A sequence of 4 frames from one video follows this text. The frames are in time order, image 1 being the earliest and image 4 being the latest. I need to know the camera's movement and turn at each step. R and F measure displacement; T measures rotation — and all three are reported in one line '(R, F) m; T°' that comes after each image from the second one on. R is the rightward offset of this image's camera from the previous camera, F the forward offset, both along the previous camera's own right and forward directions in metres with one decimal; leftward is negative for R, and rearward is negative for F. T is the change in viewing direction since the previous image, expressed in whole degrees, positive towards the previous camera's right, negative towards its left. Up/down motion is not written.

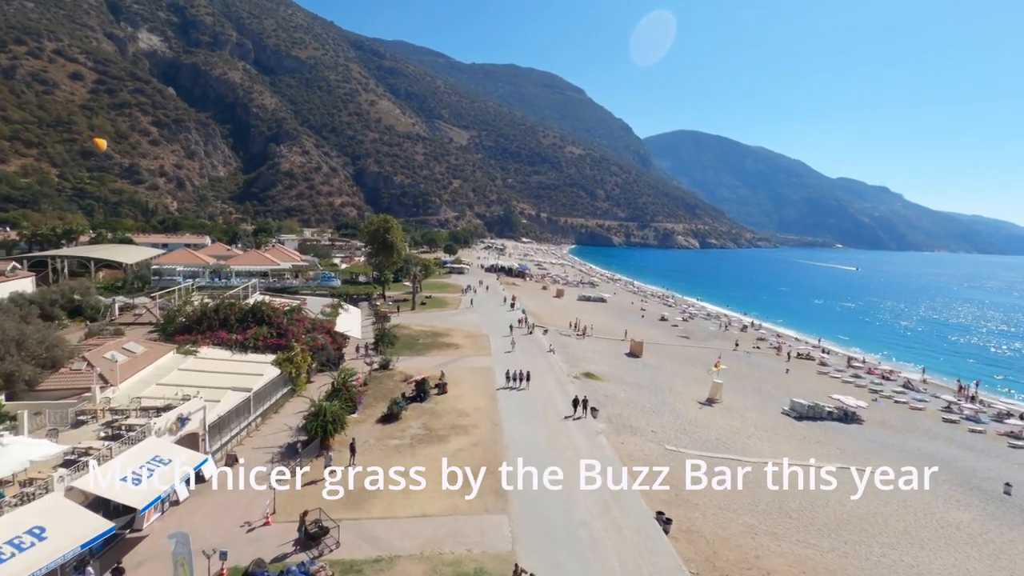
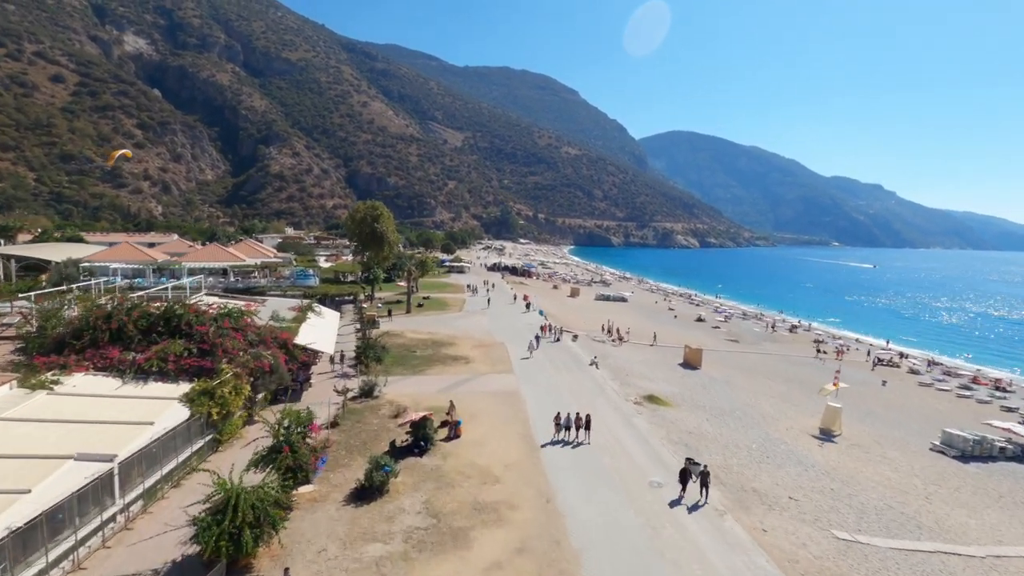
(-1.5, +8.7) m; 0°
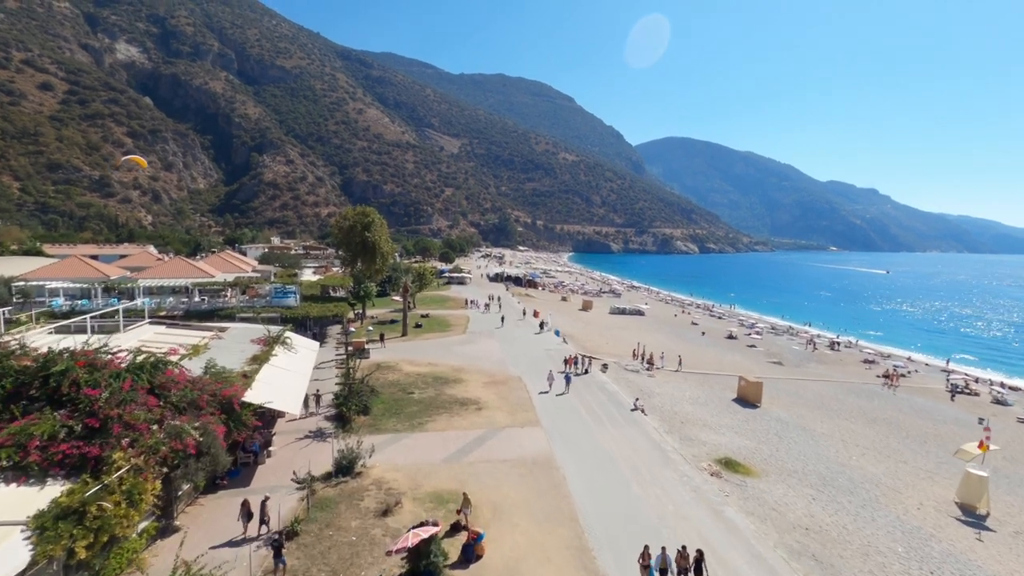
(-1.0, +5.6) m; 0°
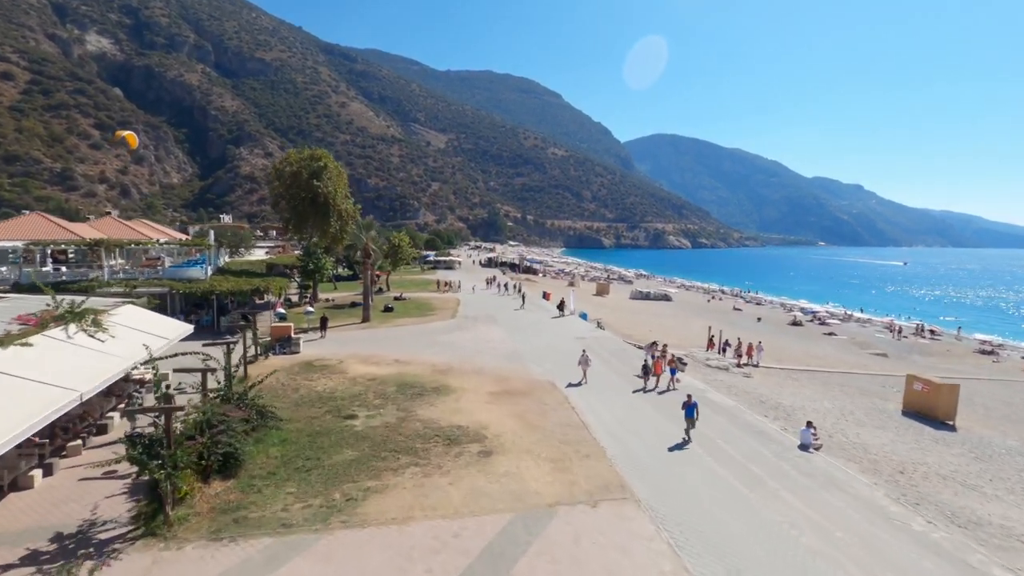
(-1.0, +10.8) m; +1°
